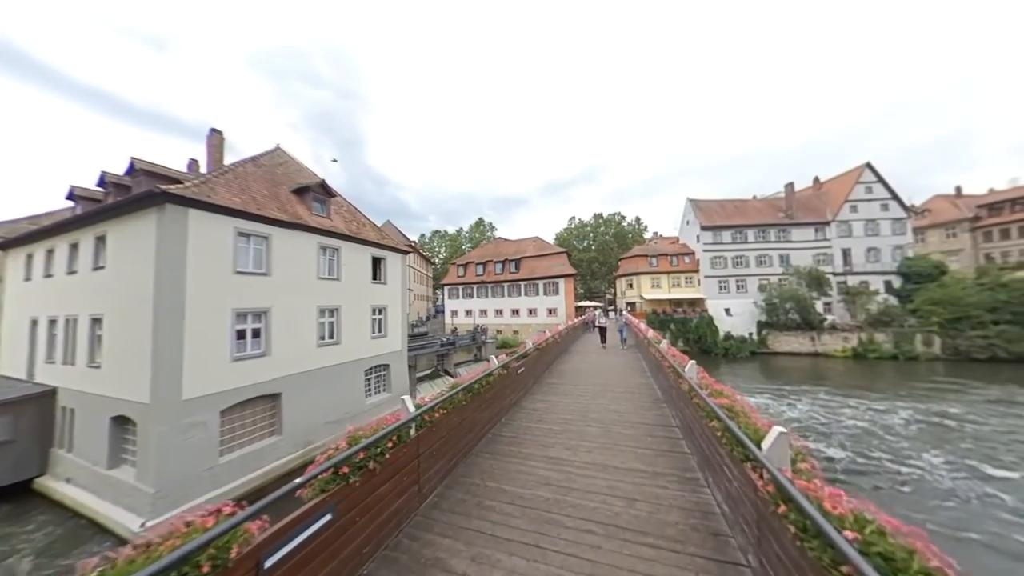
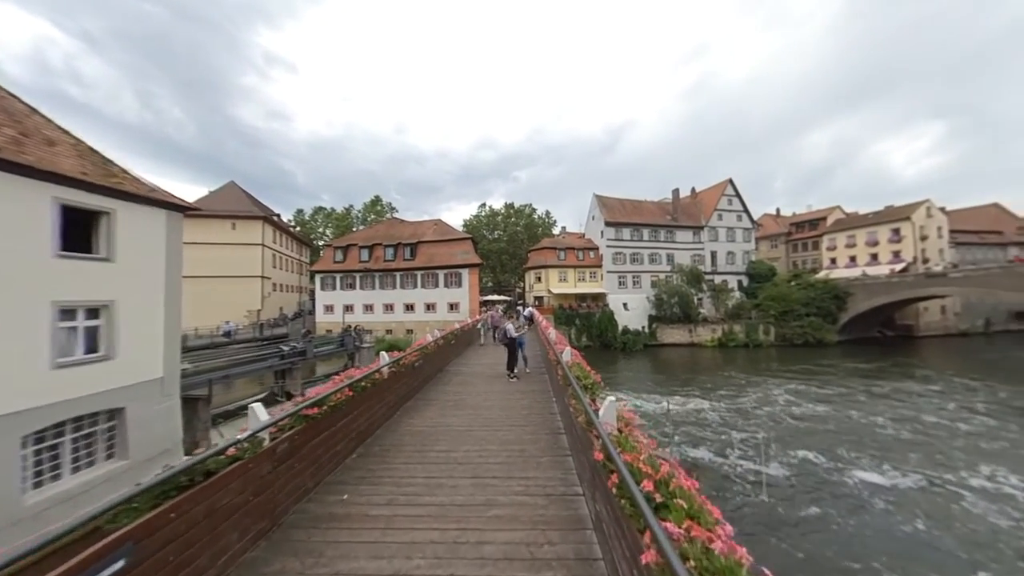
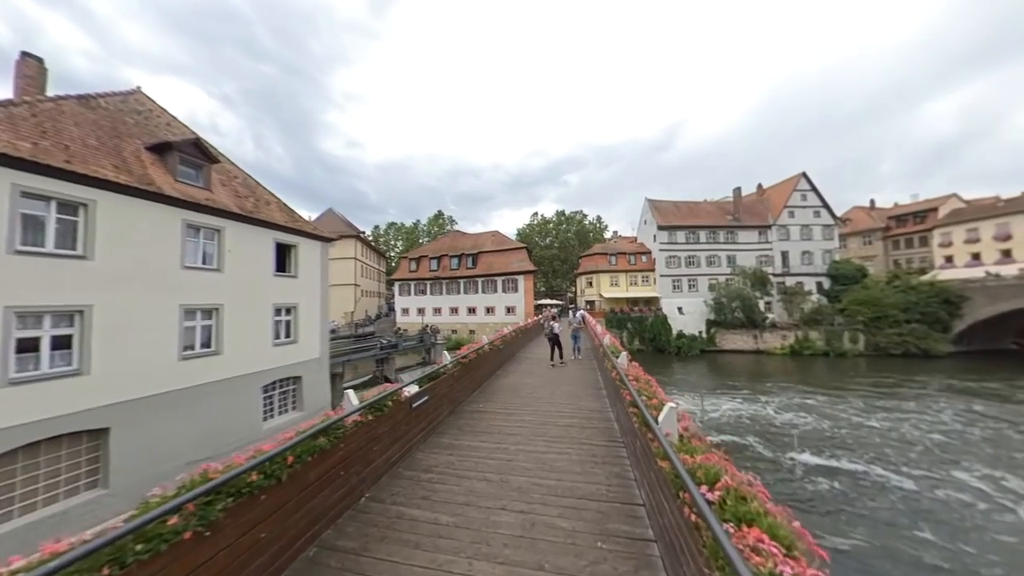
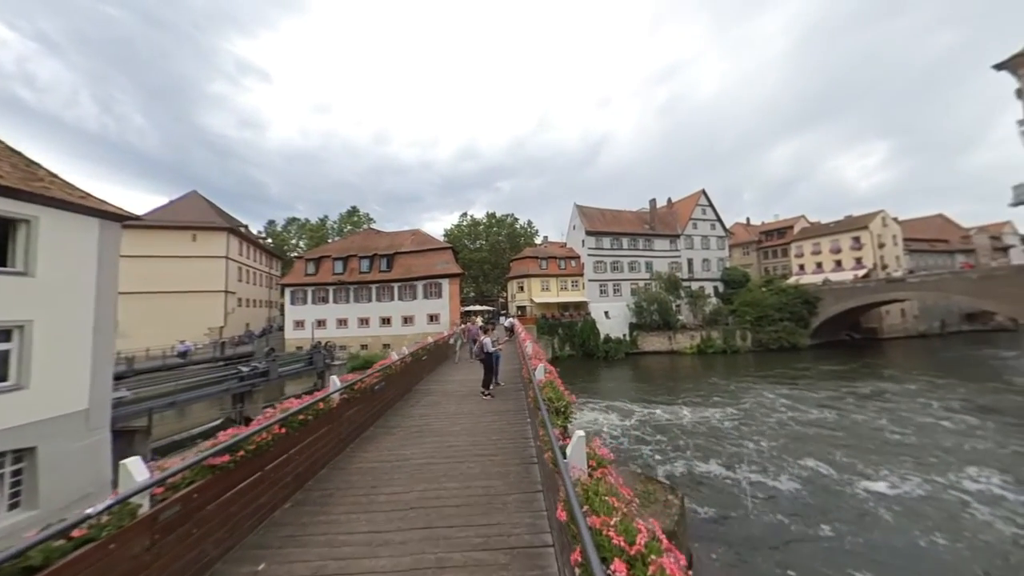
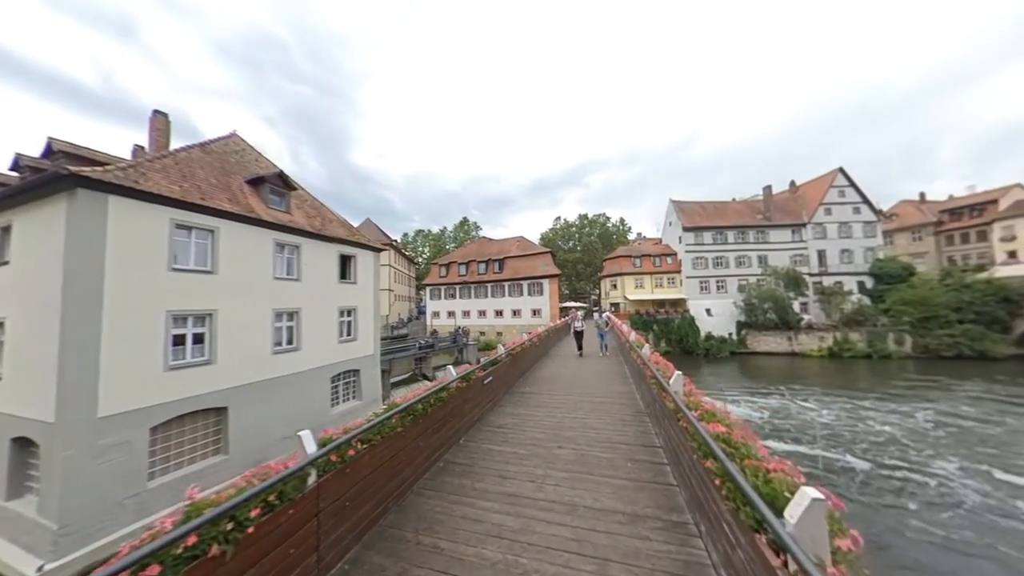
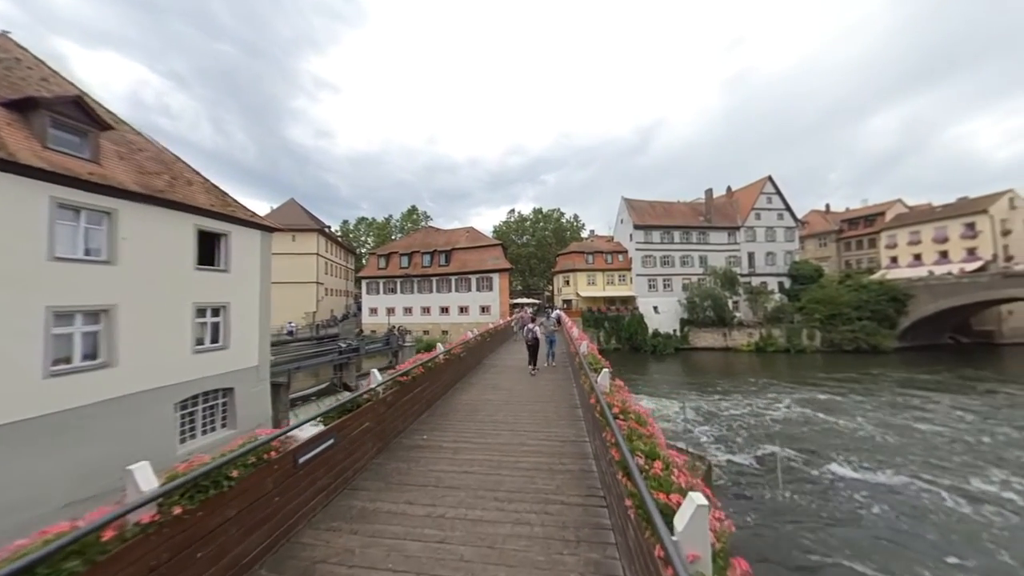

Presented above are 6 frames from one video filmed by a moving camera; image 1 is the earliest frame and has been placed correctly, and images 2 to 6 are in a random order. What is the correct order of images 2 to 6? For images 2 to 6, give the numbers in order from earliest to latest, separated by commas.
5, 3, 6, 2, 4
